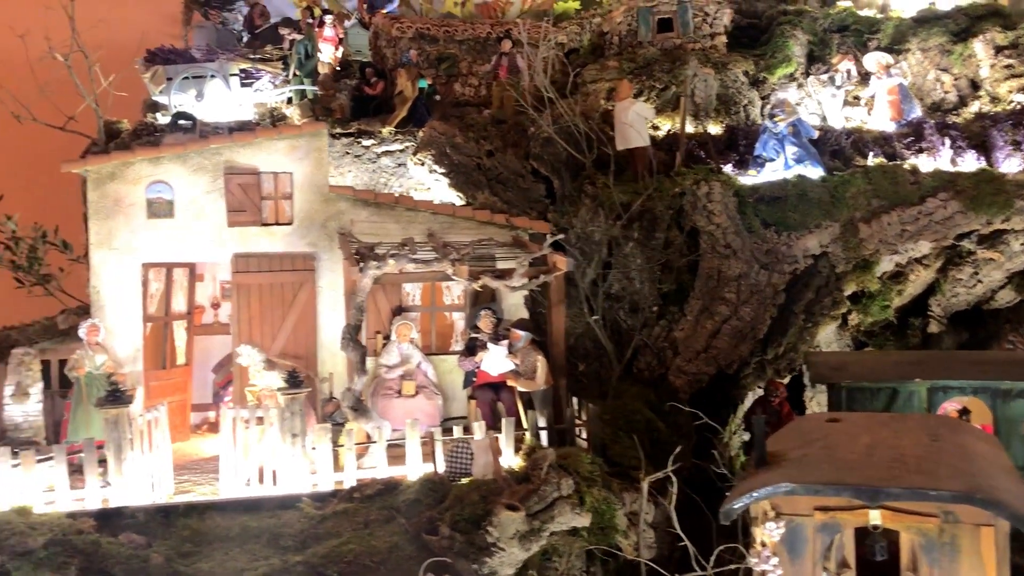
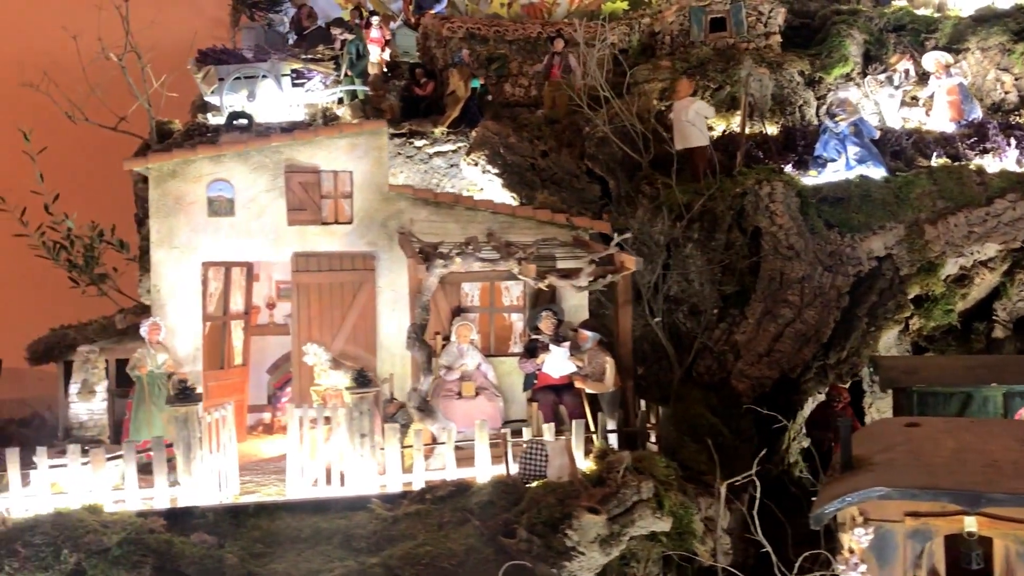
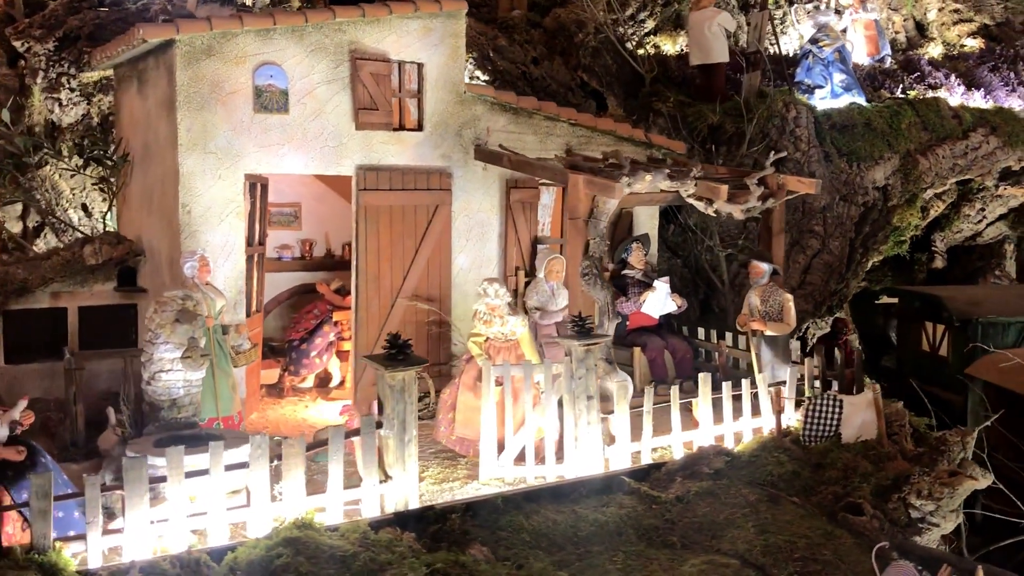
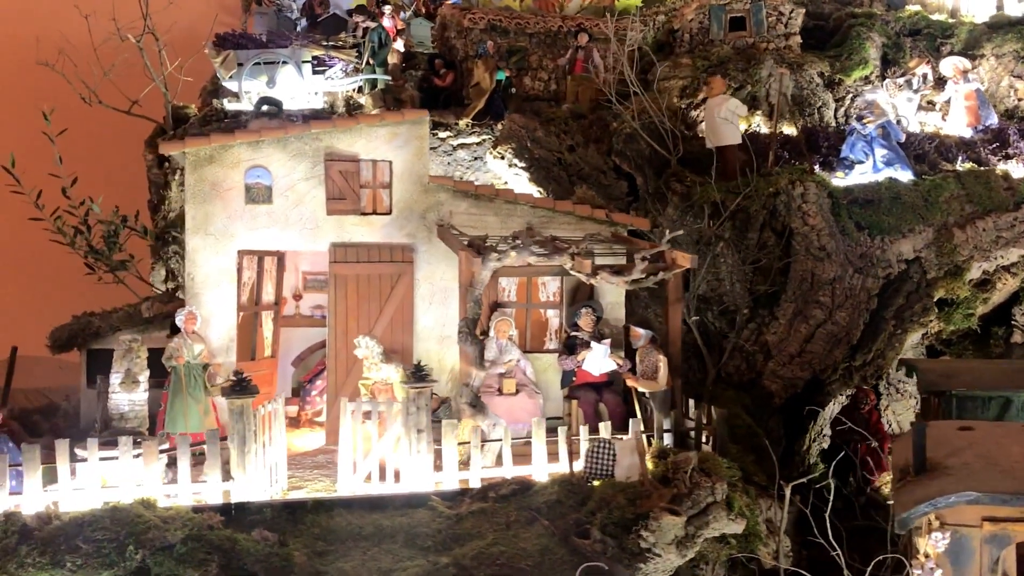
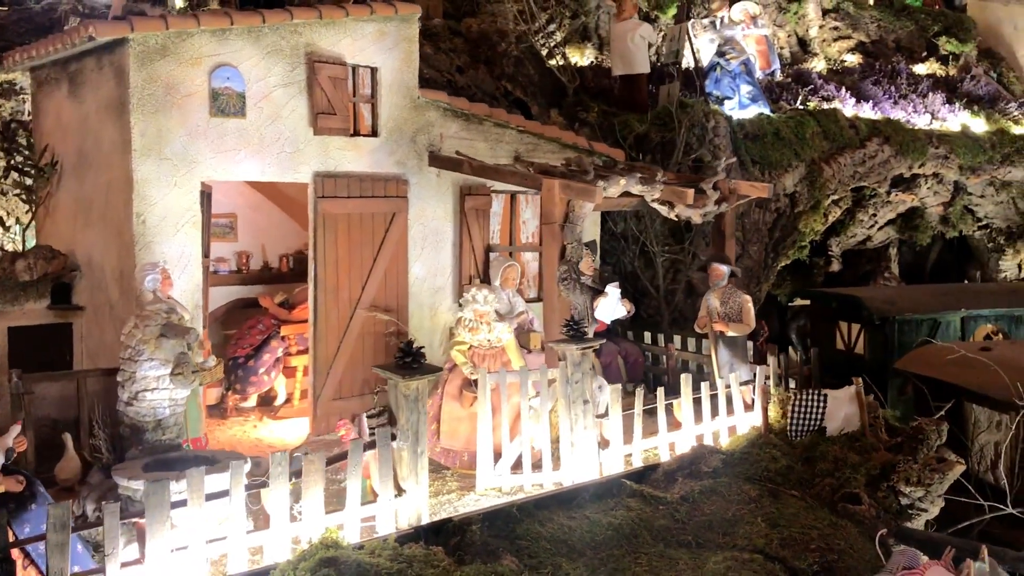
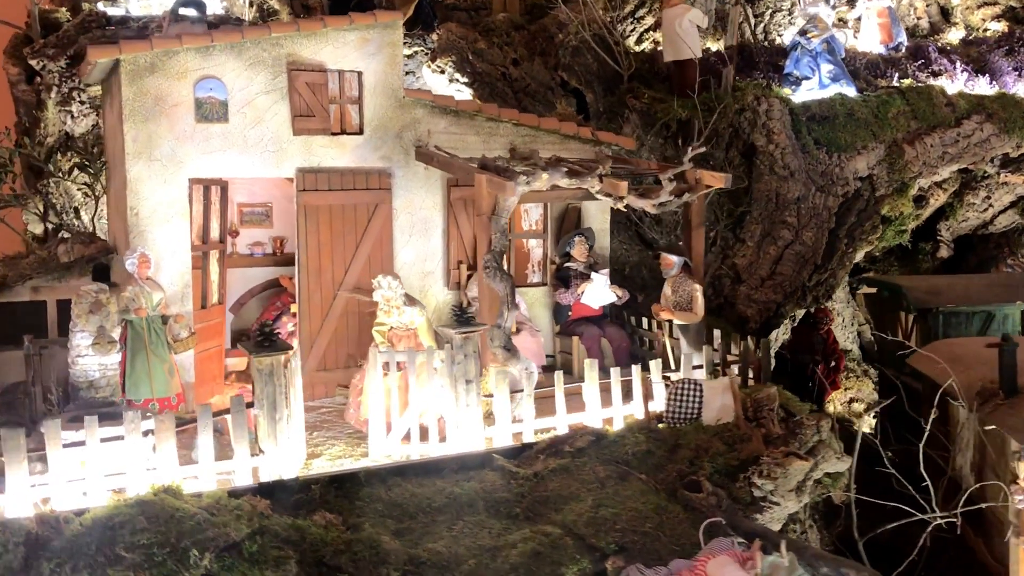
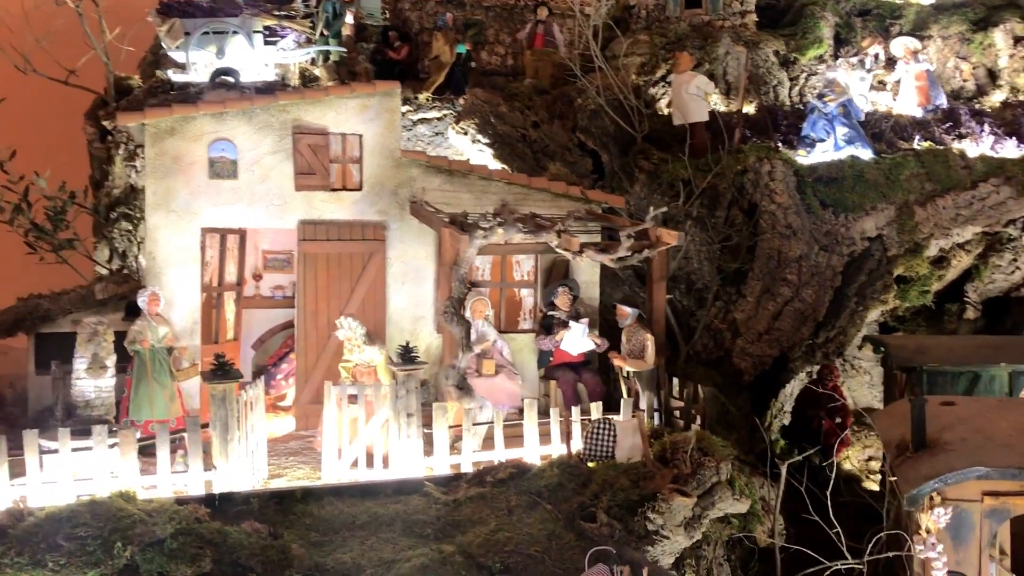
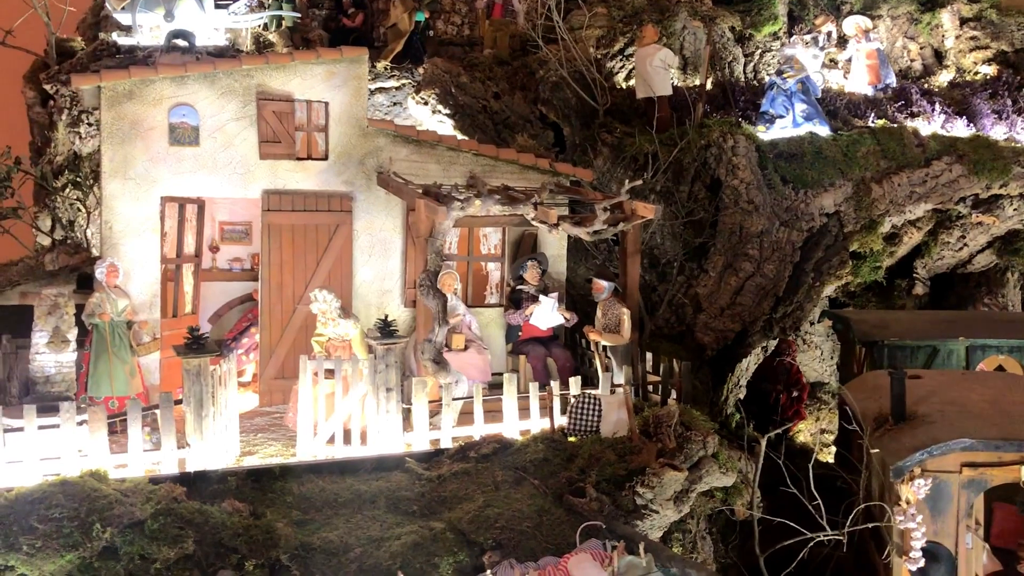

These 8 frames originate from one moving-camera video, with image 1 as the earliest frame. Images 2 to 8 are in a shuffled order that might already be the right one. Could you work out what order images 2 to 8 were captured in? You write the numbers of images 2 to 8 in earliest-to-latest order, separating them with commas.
2, 4, 7, 8, 6, 3, 5
